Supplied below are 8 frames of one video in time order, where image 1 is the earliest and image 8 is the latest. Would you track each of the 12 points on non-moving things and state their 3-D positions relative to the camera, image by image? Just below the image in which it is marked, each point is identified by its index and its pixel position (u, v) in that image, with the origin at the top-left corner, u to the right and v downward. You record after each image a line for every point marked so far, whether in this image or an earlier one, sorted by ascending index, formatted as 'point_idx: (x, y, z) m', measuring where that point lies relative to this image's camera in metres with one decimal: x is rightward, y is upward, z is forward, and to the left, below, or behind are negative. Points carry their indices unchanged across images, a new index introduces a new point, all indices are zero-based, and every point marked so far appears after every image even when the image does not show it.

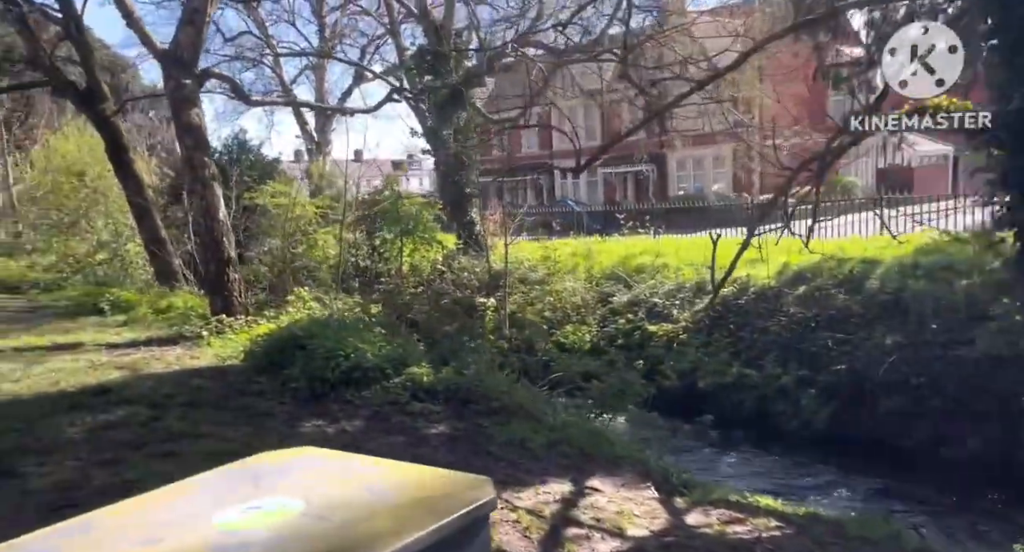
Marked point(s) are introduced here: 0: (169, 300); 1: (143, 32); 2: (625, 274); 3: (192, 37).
0: (-4.5, -0.3, +9.9) m
1: (-3.9, +2.7, +7.8) m
2: (+1.7, 0.0, +11.7) m
3: (-3.3, +2.6, +7.6) m
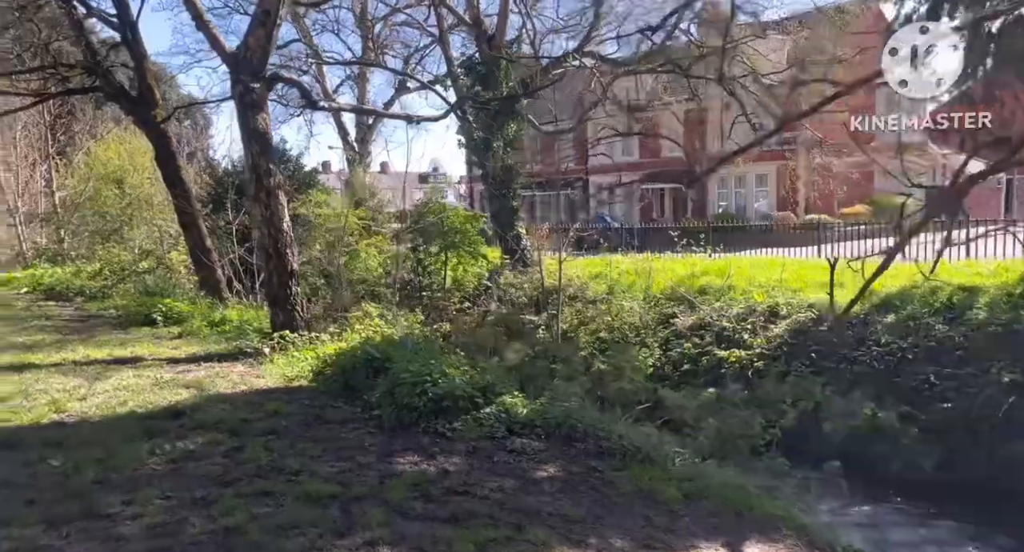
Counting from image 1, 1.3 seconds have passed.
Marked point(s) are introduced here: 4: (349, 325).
0: (-3.7, -0.5, +9.7) m
1: (-3.1, +2.6, +7.6) m
2: (+2.6, -0.3, +11.2) m
3: (-2.5, +2.4, +7.3) m
4: (-1.7, -0.6, +7.8) m
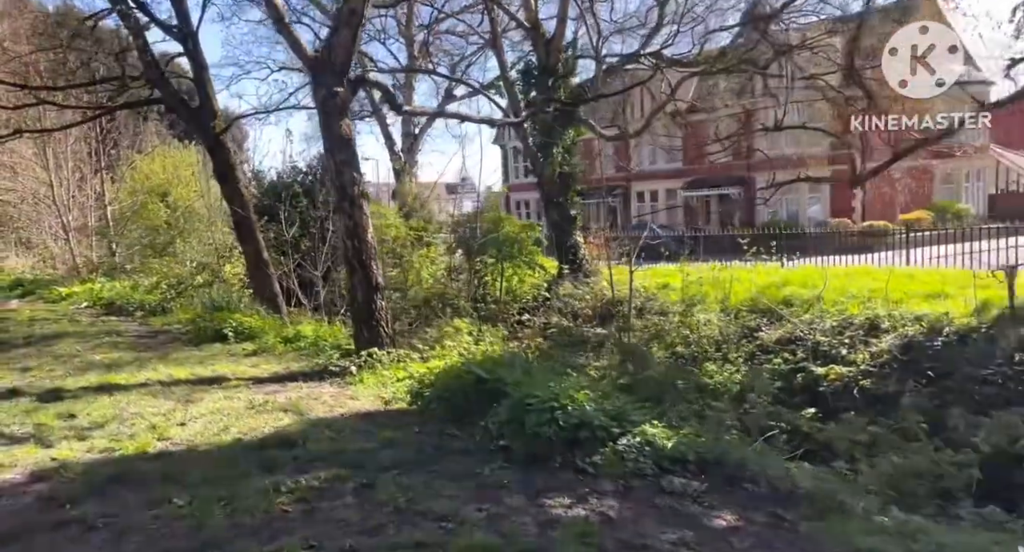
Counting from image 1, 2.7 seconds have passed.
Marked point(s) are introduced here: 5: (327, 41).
0: (-2.7, -0.7, +9.4) m
1: (-2.2, +2.4, +7.4) m
2: (+3.7, -0.4, +10.7) m
3: (-1.6, +2.3, +7.1) m
4: (-0.7, -0.7, +7.4) m
5: (-1.8, +2.3, +7.2) m
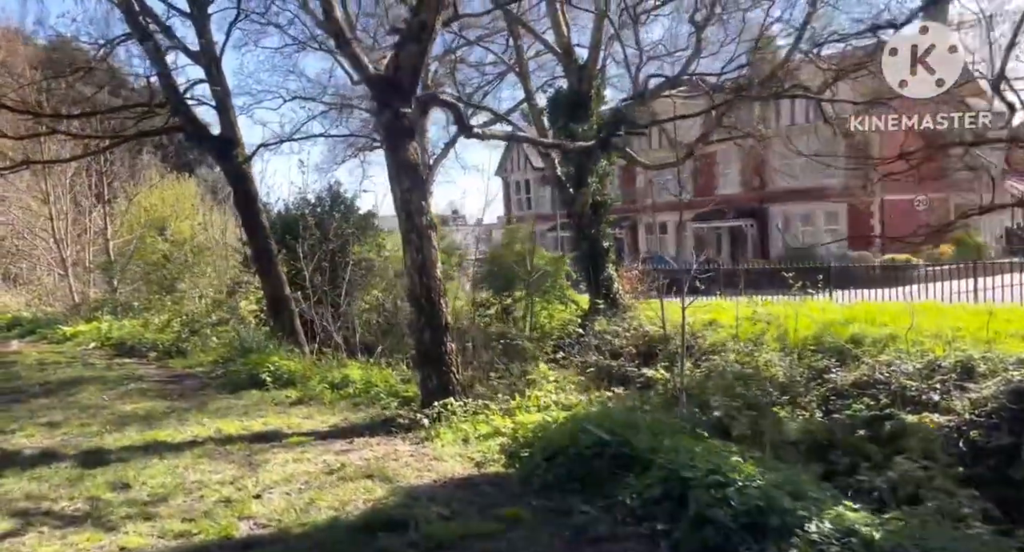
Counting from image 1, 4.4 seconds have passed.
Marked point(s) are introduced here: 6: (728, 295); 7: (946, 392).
0: (-2.0, -1.1, +8.7) m
1: (-1.4, +2.0, +6.8) m
2: (+4.4, -0.9, +10.1) m
3: (-0.8, +1.9, +6.5) m
4: (0.0, -1.1, +6.7) m
5: (-1.1, +2.0, +6.6) m
6: (+4.1, -0.3, +13.9) m
7: (+4.7, -1.2, +8.0) m
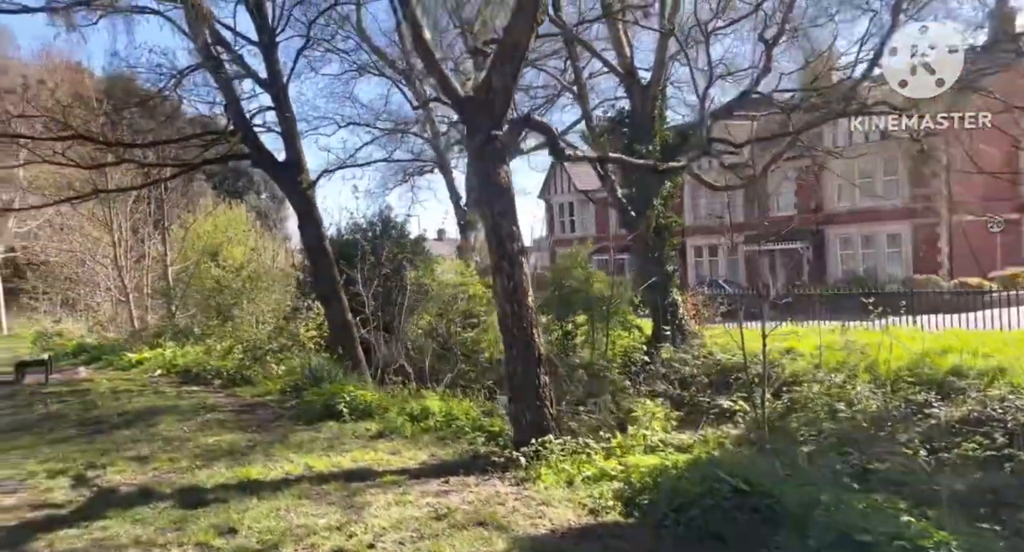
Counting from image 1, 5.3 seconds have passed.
0: (-1.1, -1.5, +8.5) m
1: (-0.6, +1.8, +6.6) m
2: (+5.4, -1.3, +9.5) m
3: (0.0, +1.7, +6.3) m
4: (+0.8, -1.4, +6.4) m
5: (-0.2, +1.7, +6.4) m
6: (+5.3, -0.8, +13.4) m
7: (+5.5, -1.5, +7.4) m
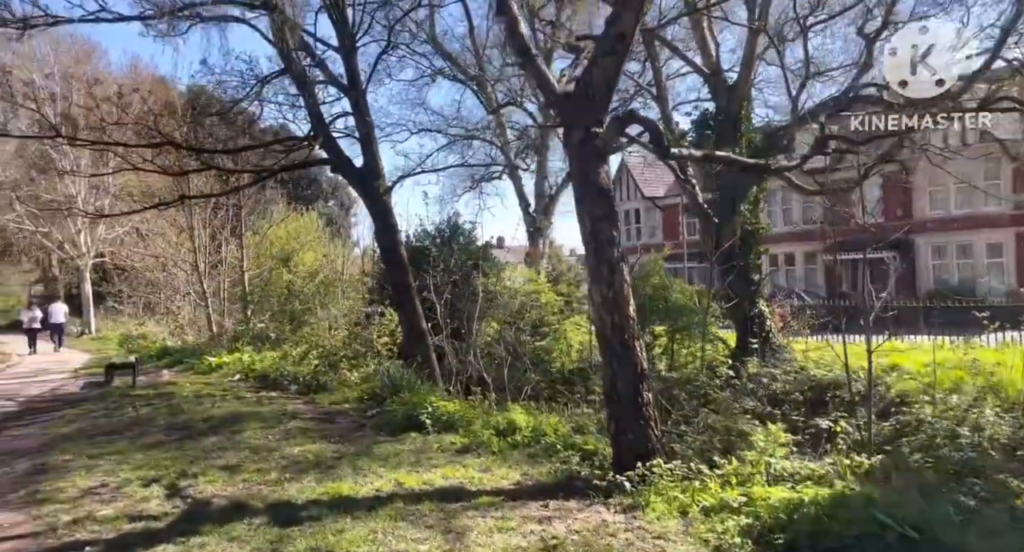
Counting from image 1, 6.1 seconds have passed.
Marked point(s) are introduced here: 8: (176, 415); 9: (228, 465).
0: (-0.1, -1.5, +8.2) m
1: (+0.2, +1.7, +6.3) m
2: (+6.4, -1.5, +8.6) m
3: (+0.8, +1.6, +5.9) m
4: (+1.6, -1.4, +5.9) m
5: (+0.6, +1.6, +6.0) m
6: (+6.6, -1.0, +12.5) m
7: (+6.4, -1.7, +6.5) m
8: (-4.3, -1.8, +9.4) m
9: (-2.4, -1.6, +6.4) m
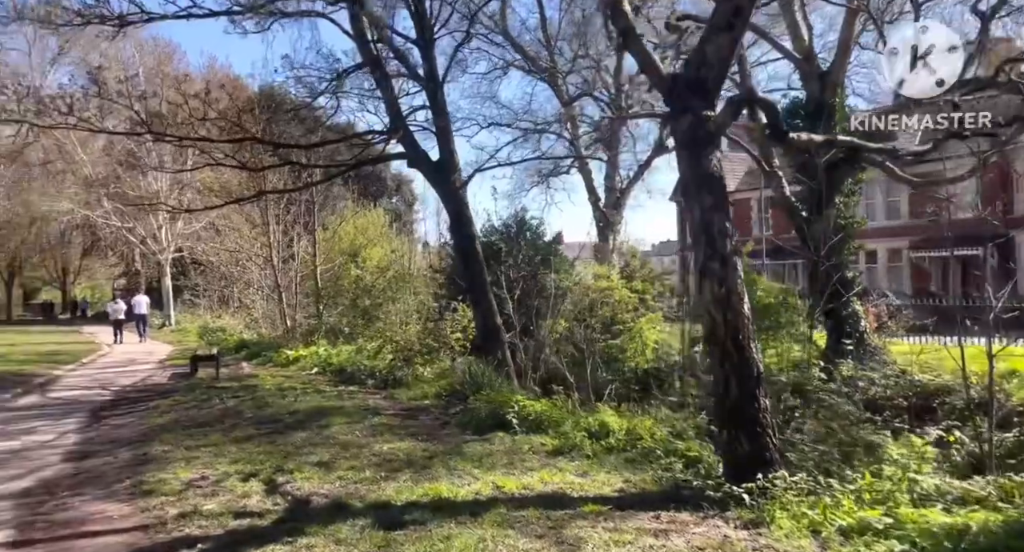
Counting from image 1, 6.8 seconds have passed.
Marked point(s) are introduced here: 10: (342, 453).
0: (+0.9, -1.5, +7.8) m
1: (+1.1, +1.7, +5.9) m
2: (+7.4, -1.4, +7.8) m
3: (+1.6, +1.6, +5.5) m
4: (+2.4, -1.4, +5.5) m
5: (+1.4, +1.7, +5.7) m
6: (+7.9, -1.0, +11.6) m
7: (+7.2, -1.7, +5.7) m
8: (-3.2, -1.7, +9.5) m
9: (-1.6, -1.6, +6.3) m
10: (-1.5, -1.6, +6.7) m
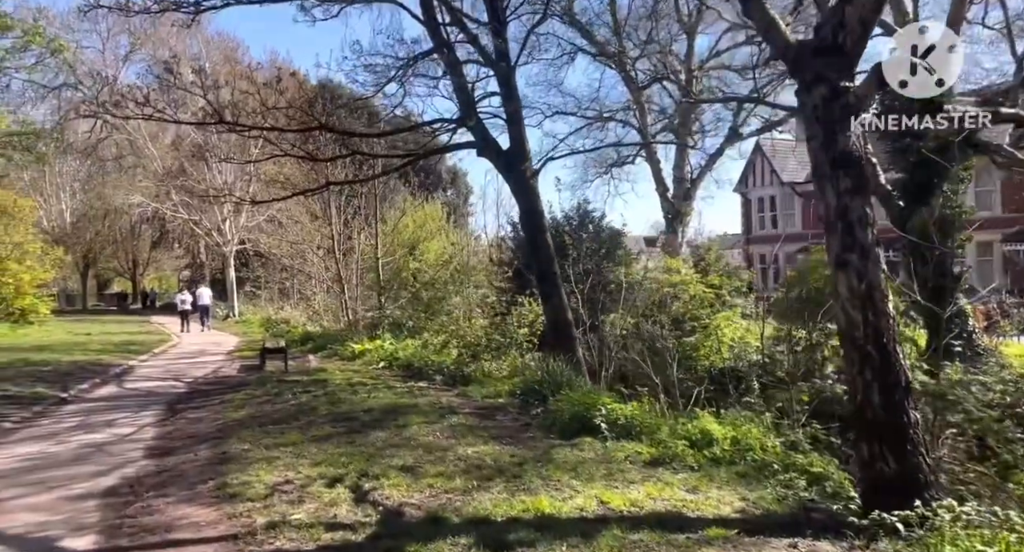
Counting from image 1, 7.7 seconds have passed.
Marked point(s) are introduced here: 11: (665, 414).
0: (+1.7, -1.4, +7.2) m
1: (+1.8, +1.8, +5.3) m
2: (+8.2, -1.4, +6.7) m
3: (+2.3, +1.7, +4.9) m
4: (+3.1, -1.4, +4.8) m
5: (+2.1, +1.7, +5.0) m
6: (+9.1, -0.9, +10.5) m
7: (+7.9, -1.7, +4.6) m
8: (-2.2, -1.6, +9.1) m
9: (-0.8, -1.5, +5.9) m
10: (-0.7, -1.5, +6.3) m
11: (+1.7, -1.5, +8.1) m
